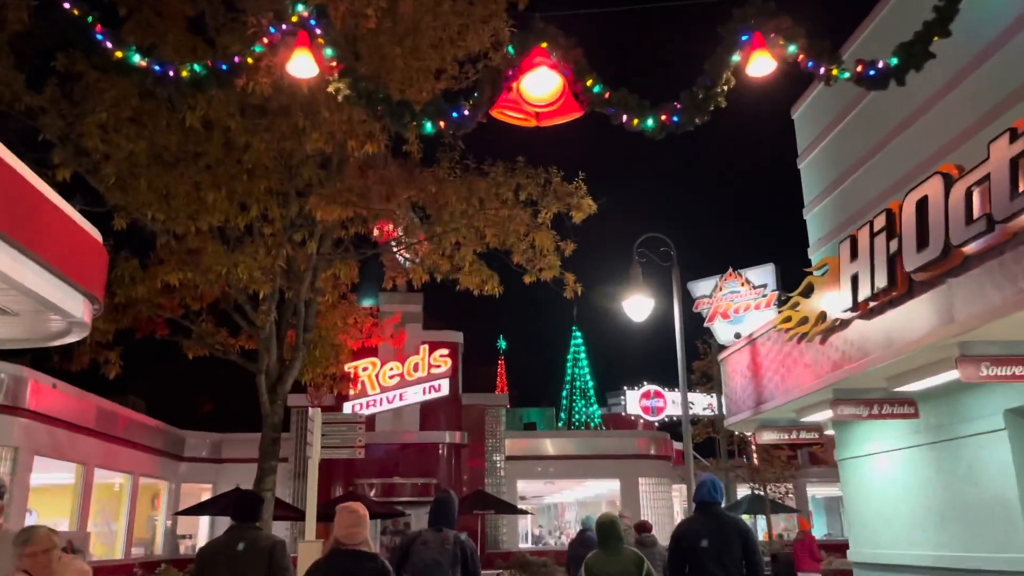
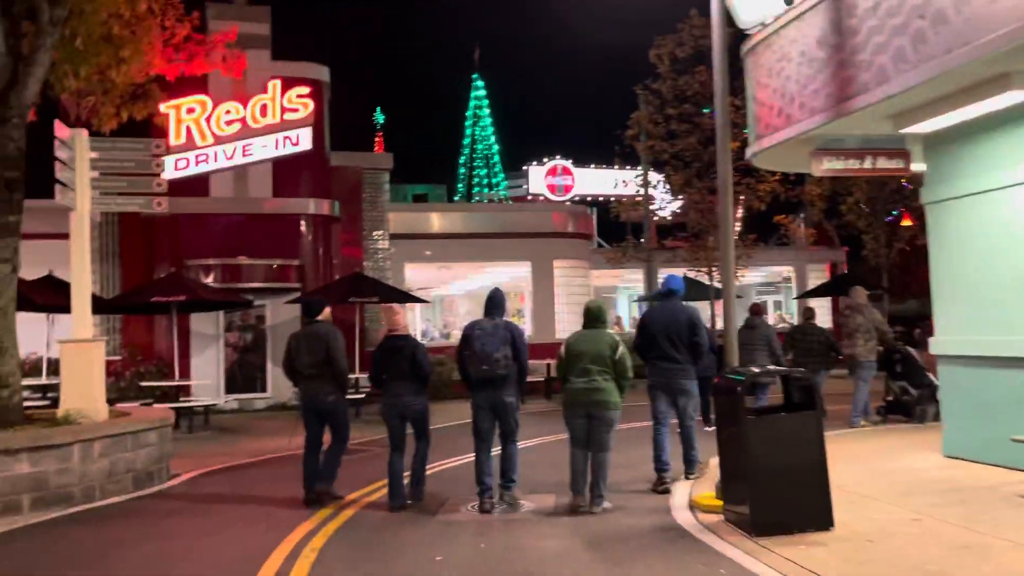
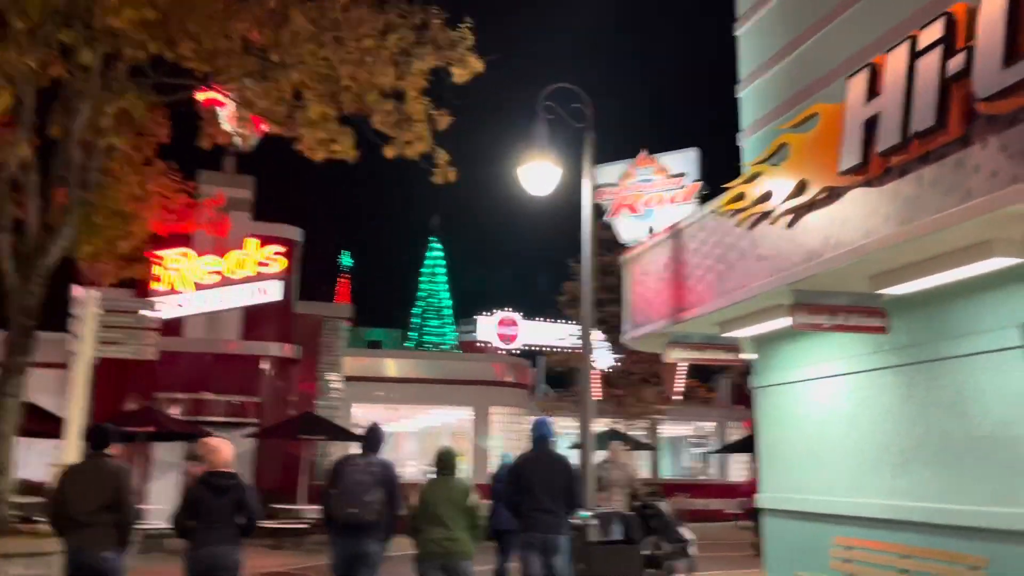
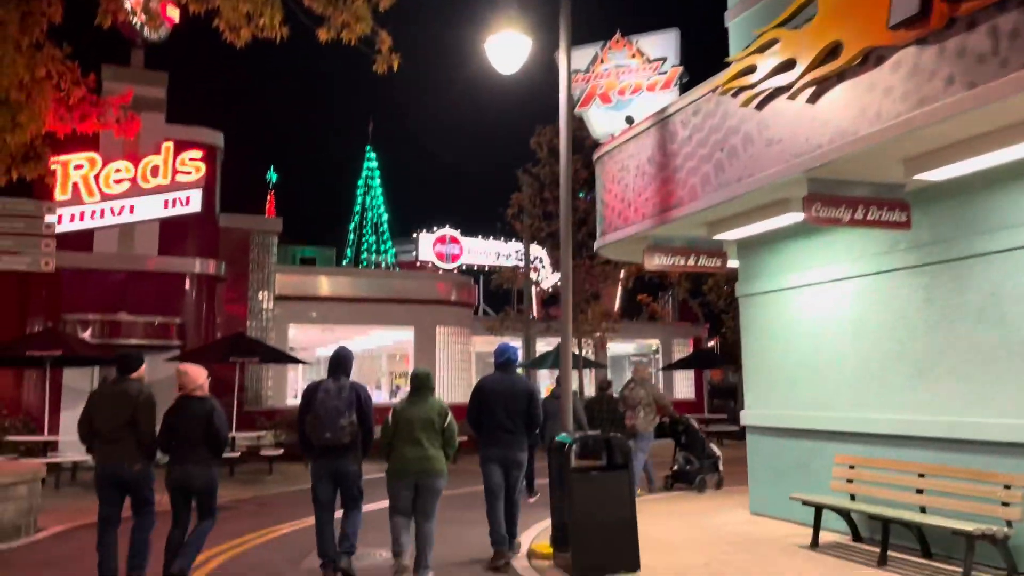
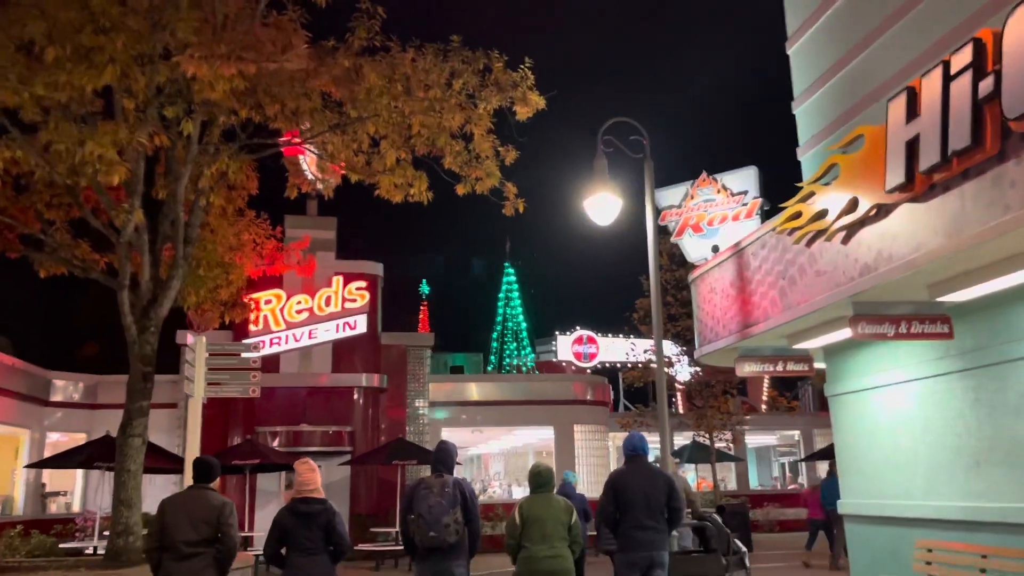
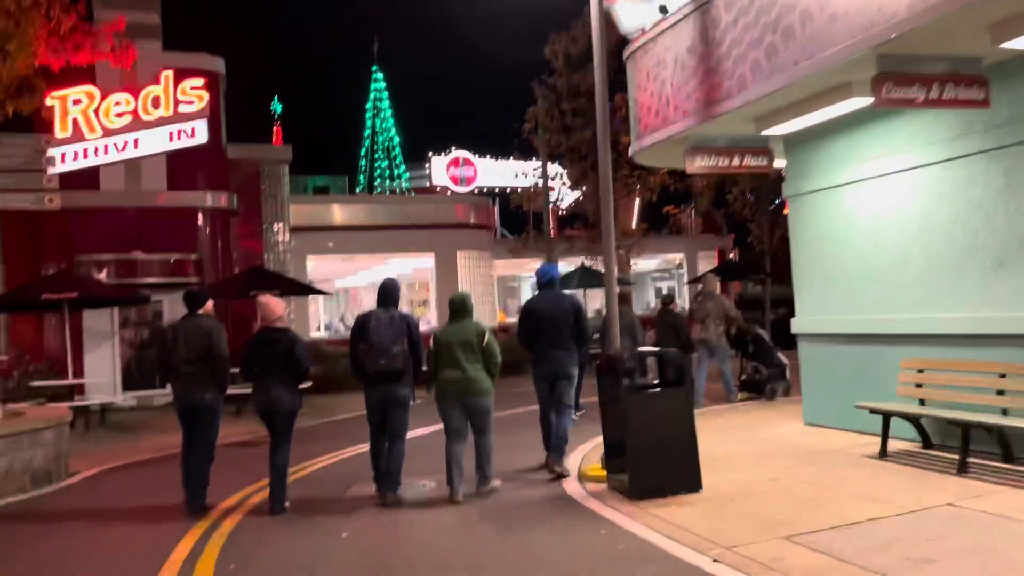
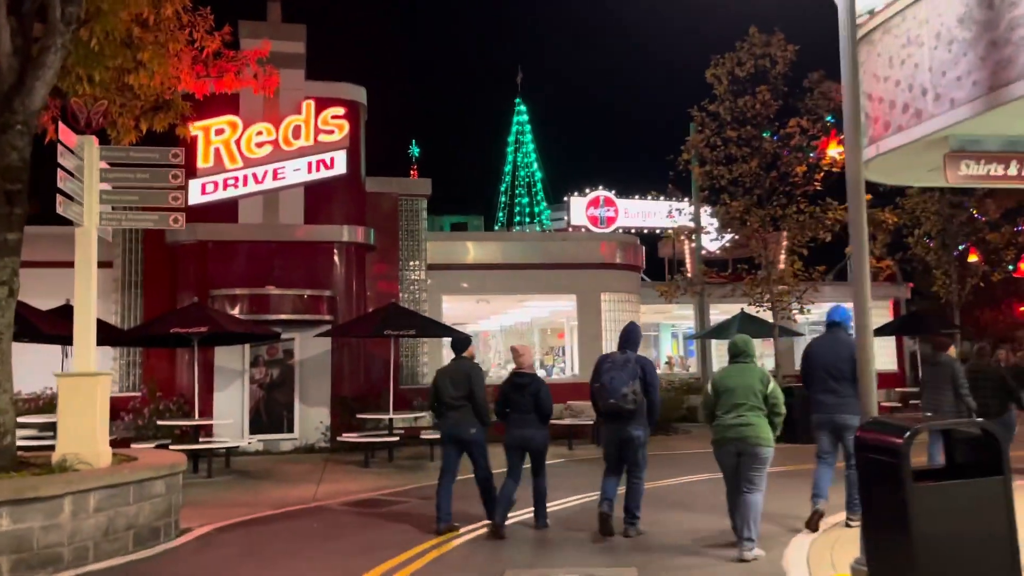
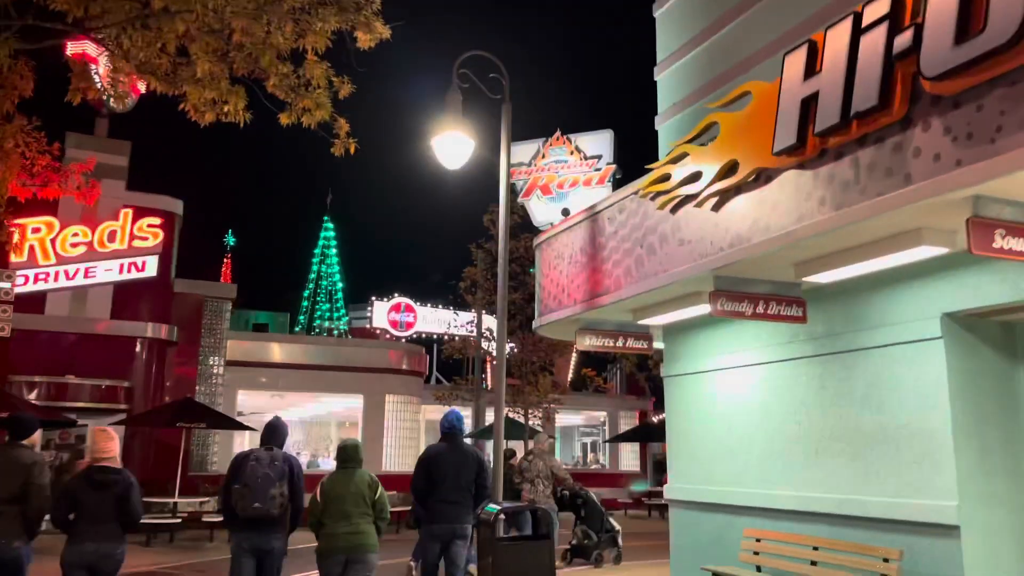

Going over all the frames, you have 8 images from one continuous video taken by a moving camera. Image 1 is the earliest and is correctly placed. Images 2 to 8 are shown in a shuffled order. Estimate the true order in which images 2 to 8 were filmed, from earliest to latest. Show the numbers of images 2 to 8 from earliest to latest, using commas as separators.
5, 3, 8, 4, 6, 2, 7
